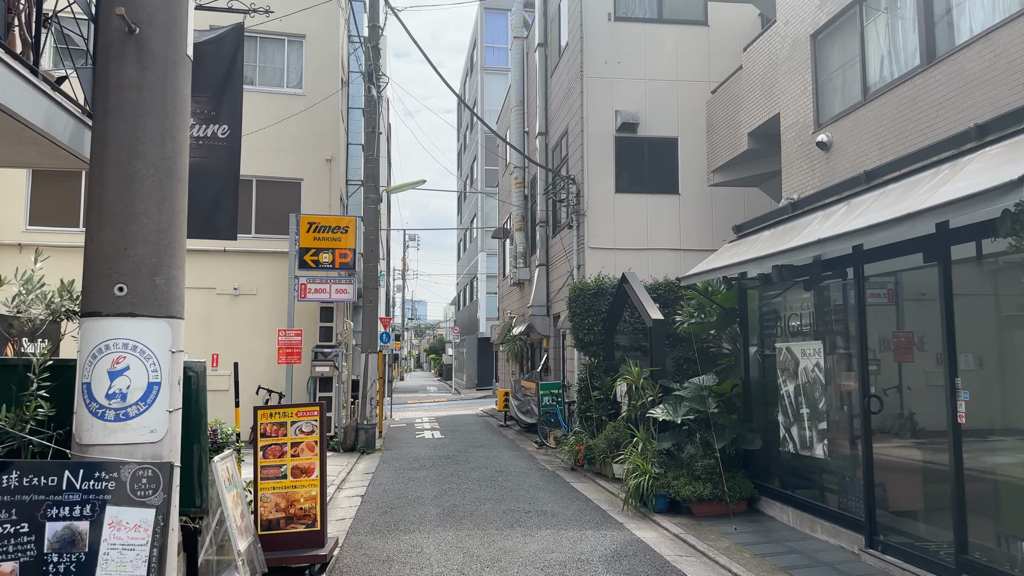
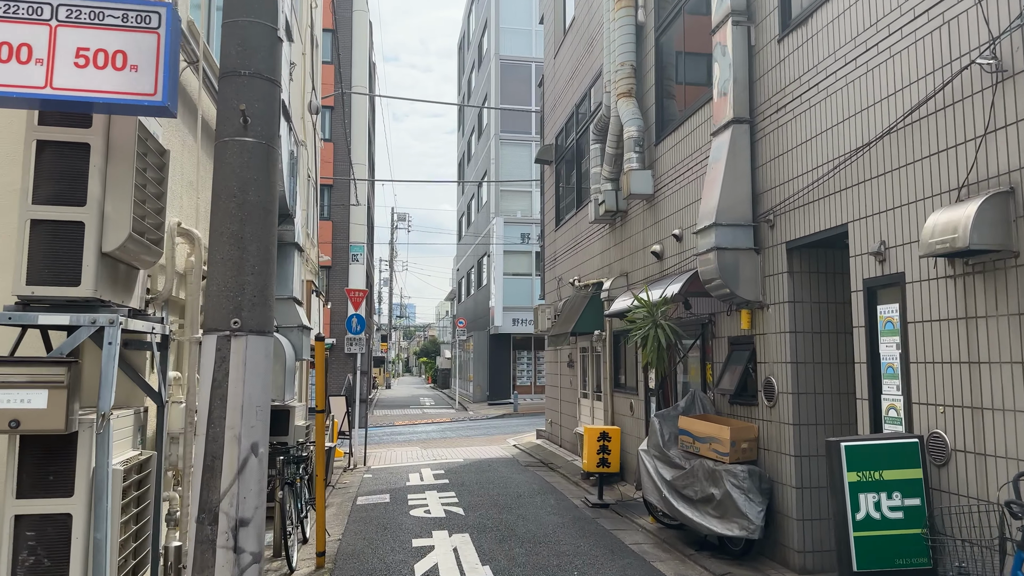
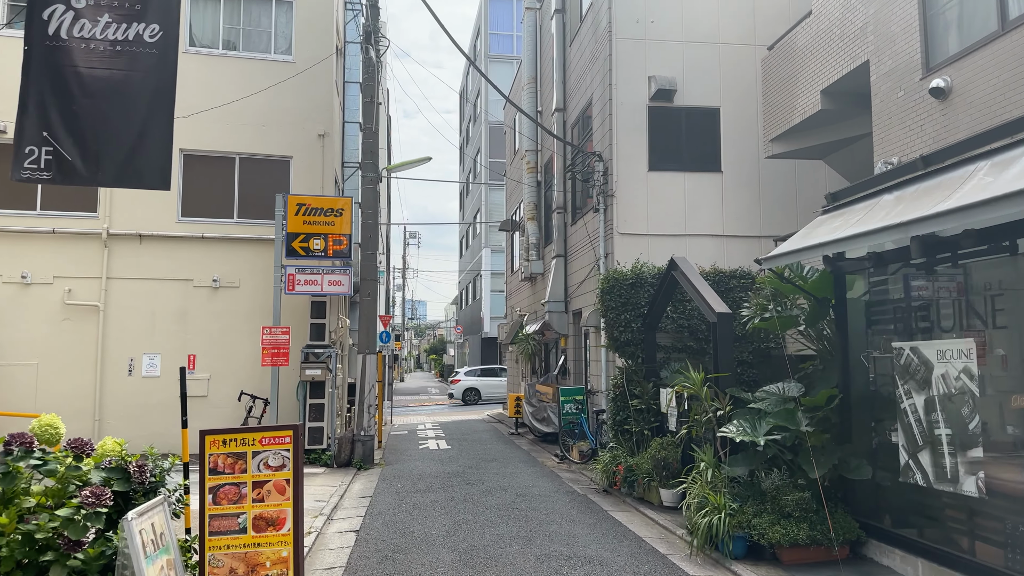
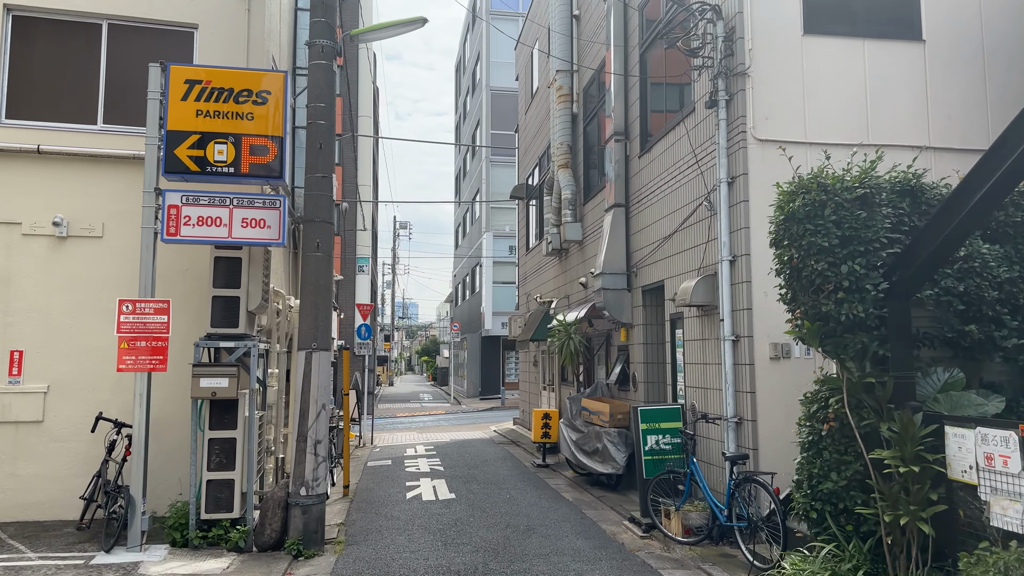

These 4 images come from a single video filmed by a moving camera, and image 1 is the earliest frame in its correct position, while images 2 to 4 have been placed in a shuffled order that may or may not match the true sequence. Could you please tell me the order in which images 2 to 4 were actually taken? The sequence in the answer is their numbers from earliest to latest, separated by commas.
3, 4, 2
